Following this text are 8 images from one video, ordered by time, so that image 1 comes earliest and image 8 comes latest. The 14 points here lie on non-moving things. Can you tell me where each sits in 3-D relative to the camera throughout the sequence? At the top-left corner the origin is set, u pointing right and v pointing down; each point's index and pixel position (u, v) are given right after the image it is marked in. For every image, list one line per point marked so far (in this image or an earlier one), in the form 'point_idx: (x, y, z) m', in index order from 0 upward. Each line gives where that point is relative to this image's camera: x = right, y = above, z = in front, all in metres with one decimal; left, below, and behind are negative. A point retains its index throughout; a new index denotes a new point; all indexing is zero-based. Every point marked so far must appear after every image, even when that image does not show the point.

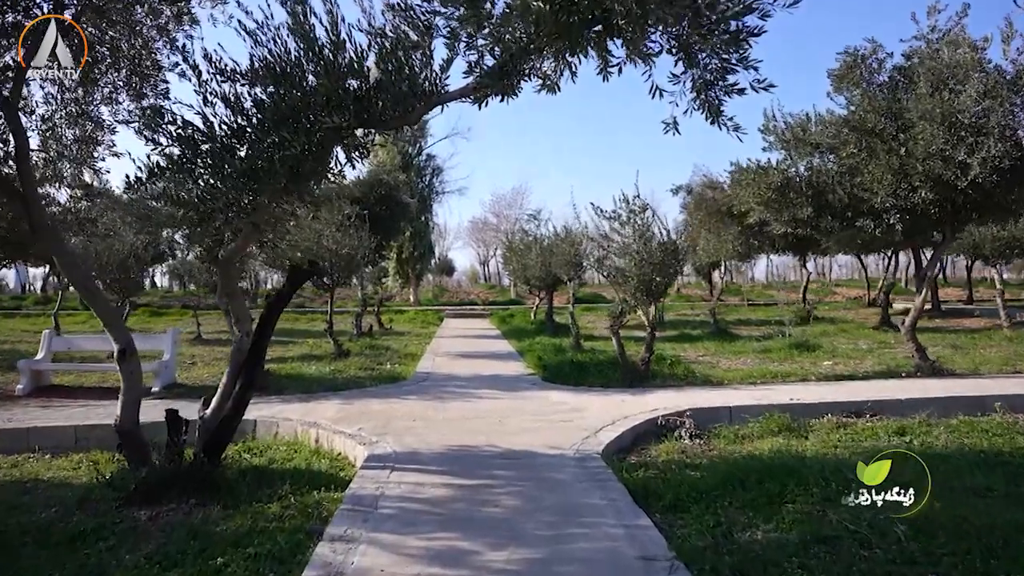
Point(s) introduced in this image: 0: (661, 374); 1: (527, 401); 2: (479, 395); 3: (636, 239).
0: (+2.2, -1.3, +10.9) m
1: (+0.2, -1.4, +8.8) m
2: (-0.4, -1.4, +9.4) m
3: (+1.8, +0.7, +10.5) m
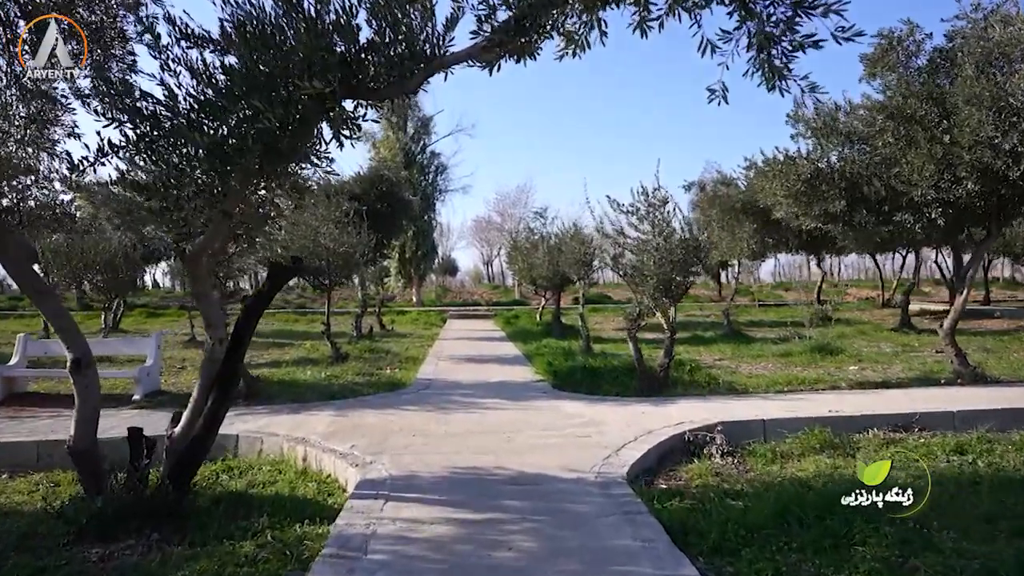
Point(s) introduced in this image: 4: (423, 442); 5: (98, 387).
0: (+2.3, -1.3, +10.1) m
1: (+0.3, -1.4, +8.0) m
2: (-0.3, -1.4, +8.6) m
3: (+1.9, +0.7, +9.7) m
4: (-0.8, -1.4, +6.8) m
5: (-2.8, -0.7, +5.1) m
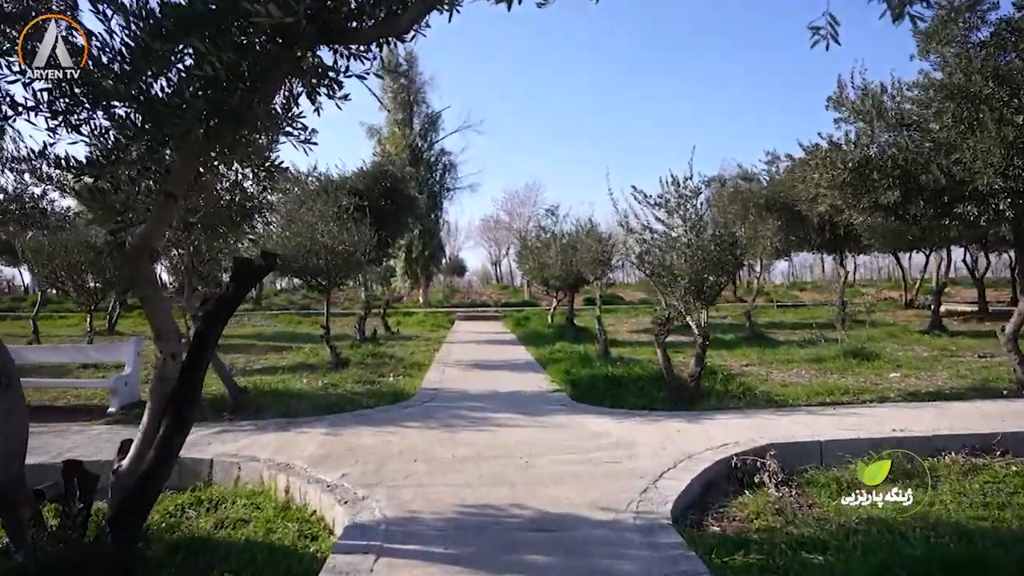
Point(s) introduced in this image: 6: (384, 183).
0: (+2.5, -1.3, +9.1) m
1: (+0.5, -1.4, +7.1) m
2: (-0.1, -1.4, +7.7) m
3: (+2.1, +0.7, +8.7) m
4: (-0.7, -1.4, +5.8) m
5: (-2.7, -0.7, +4.1) m
6: (-3.3, +2.7, +19.2) m
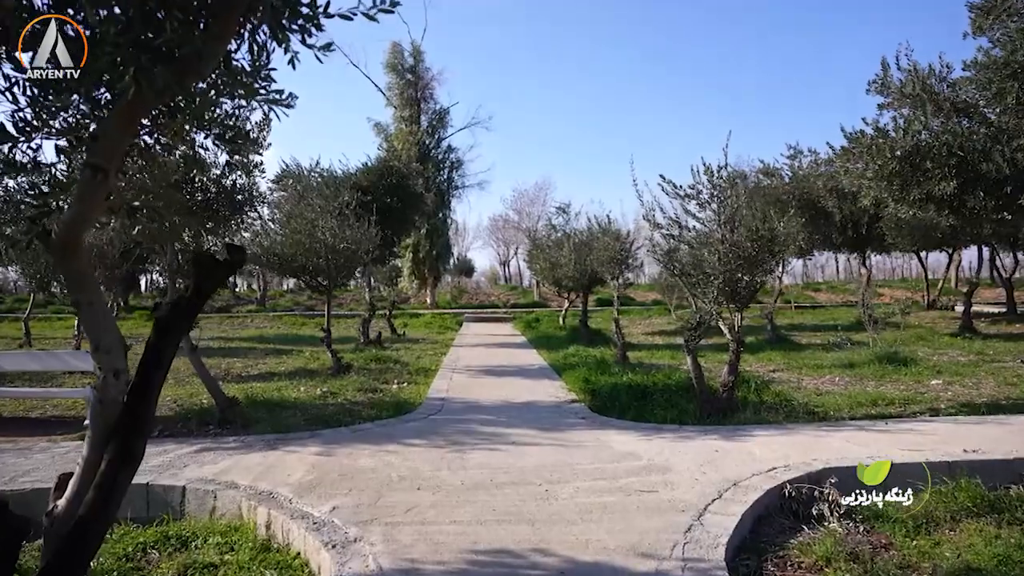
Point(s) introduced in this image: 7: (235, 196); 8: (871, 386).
0: (+2.6, -1.3, +8.2) m
1: (+0.6, -1.4, +6.2) m
2: (0.0, -1.4, +6.9) m
3: (+2.2, +0.7, +7.9) m
4: (-0.5, -1.4, +5.0) m
5: (-2.6, -0.7, +3.3) m
6: (-3.0, +2.7, +18.4) m
7: (-3.2, +1.0, +8.5) m
8: (+5.1, -1.4, +10.7) m
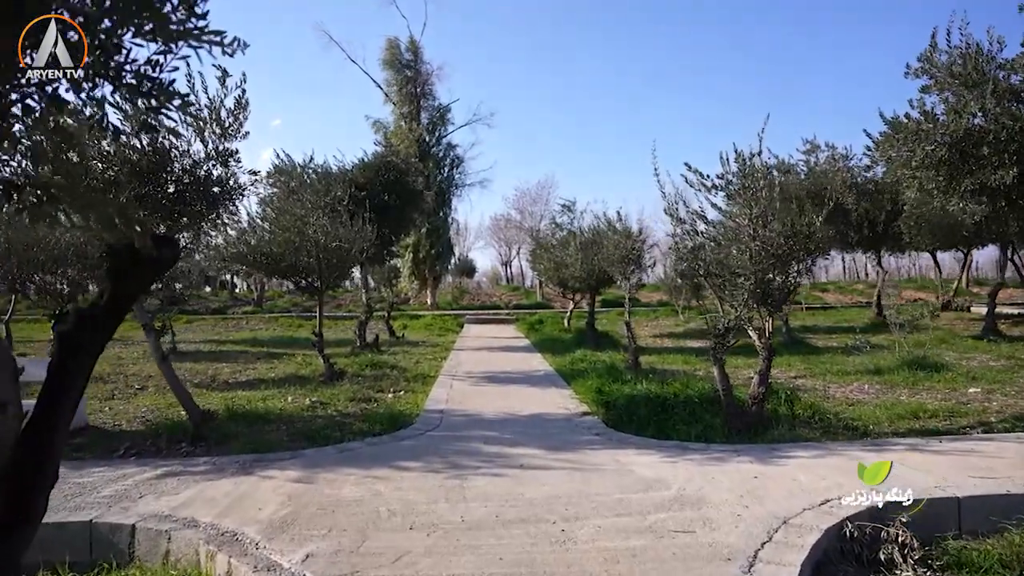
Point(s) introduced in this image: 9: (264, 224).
0: (+2.7, -1.3, +7.4) m
1: (+0.7, -1.4, +5.4) m
2: (+0.1, -1.4, +6.0) m
3: (+2.3, +0.7, +7.1) m
4: (-0.5, -1.4, +4.2) m
5: (-2.5, -0.7, +2.5) m
6: (-3.0, +2.7, +17.6) m
7: (-3.1, +1.0, +7.7) m
8: (+5.2, -1.4, +9.9) m
9: (-4.0, +1.0, +11.9) m
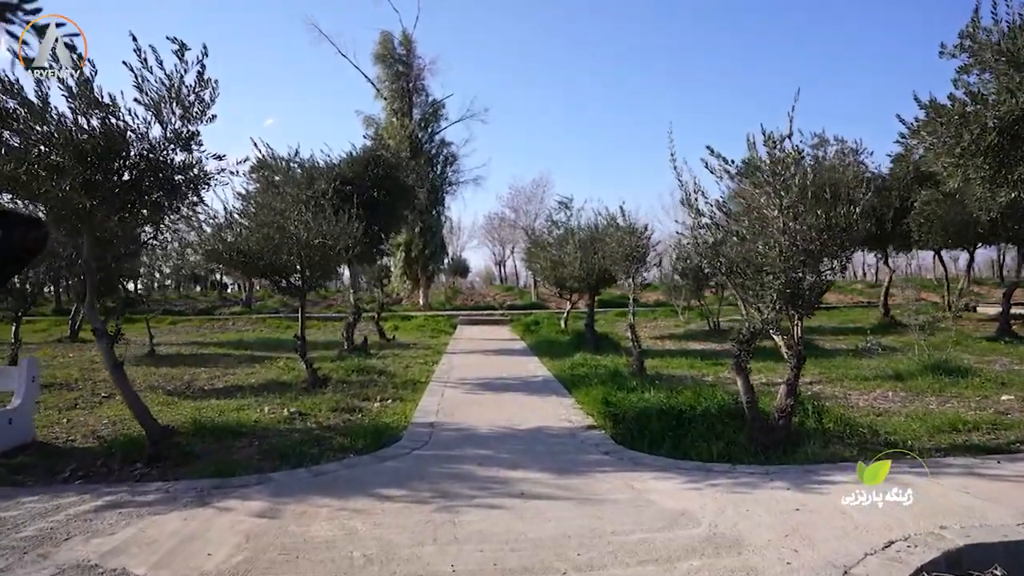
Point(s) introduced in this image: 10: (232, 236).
0: (+2.7, -1.3, +6.6) m
1: (+0.7, -1.4, +4.6) m
2: (+0.1, -1.4, +5.2) m
3: (+2.3, +0.7, +6.3) m
4: (-0.5, -1.4, +3.4) m
5: (-2.5, -0.7, +1.7) m
6: (-3.1, +2.7, +16.8) m
7: (-3.1, +1.0, +6.8) m
8: (+5.2, -1.4, +9.1) m
9: (-4.0, +1.0, +11.1) m
10: (-4.1, +0.8, +11.0) m
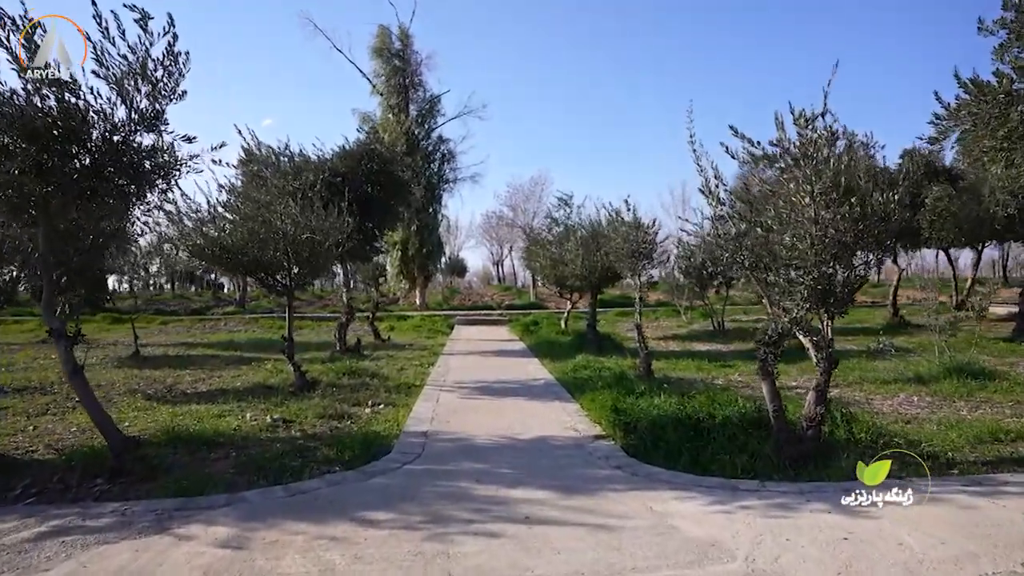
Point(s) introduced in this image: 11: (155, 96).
0: (+2.7, -1.3, +6.0) m
1: (+0.7, -1.4, +4.0) m
2: (+0.1, -1.4, +4.6) m
3: (+2.3, +0.7, +5.7) m
4: (-0.5, -1.4, +2.7) m
5: (-2.5, -0.7, +1.1) m
6: (-3.1, +2.7, +16.2) m
7: (-3.1, +1.1, +6.2) m
8: (+5.2, -1.4, +8.5) m
9: (-4.0, +1.0, +10.4) m
10: (-4.1, +0.8, +10.4) m
11: (-2.8, +1.5, +5.9) m
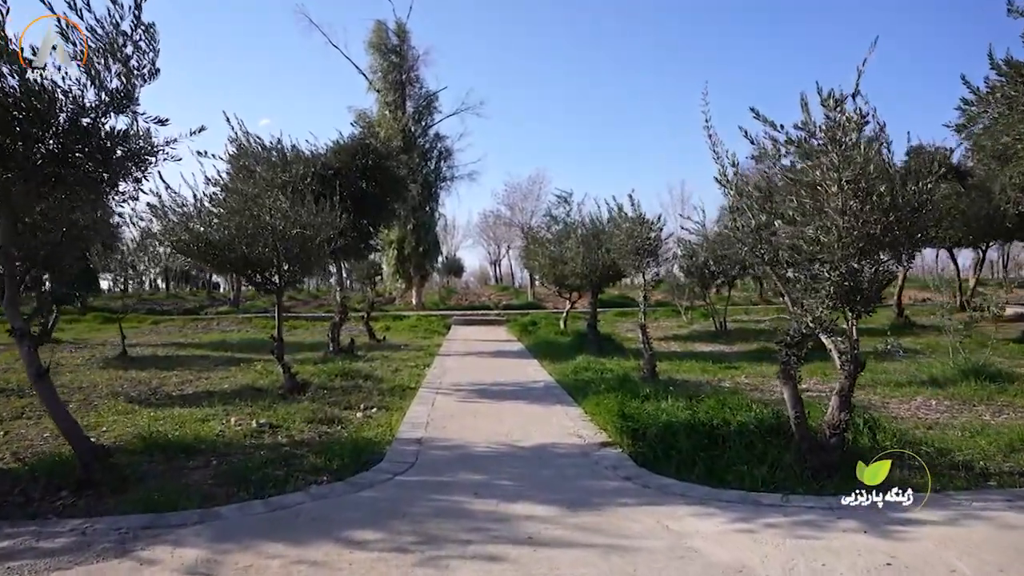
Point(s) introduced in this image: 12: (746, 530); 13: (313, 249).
0: (+2.7, -1.2, +5.6) m
1: (+0.7, -1.3, +3.6) m
2: (+0.1, -1.3, +4.2) m
3: (+2.3, +0.8, +5.2) m
4: (-0.4, -1.4, +2.3) m
5: (-2.5, -0.6, +0.6) m
6: (-3.1, +2.7, +15.7) m
7: (-3.1, +1.1, +5.7) m
8: (+5.2, -1.4, +8.1) m
9: (-4.0, +1.1, +10.0) m
10: (-4.2, +0.8, +9.9) m
11: (-2.8, +1.5, +5.4) m
12: (+1.3, -1.3, +4.1) m
13: (-2.7, +0.5, +10.0) m
